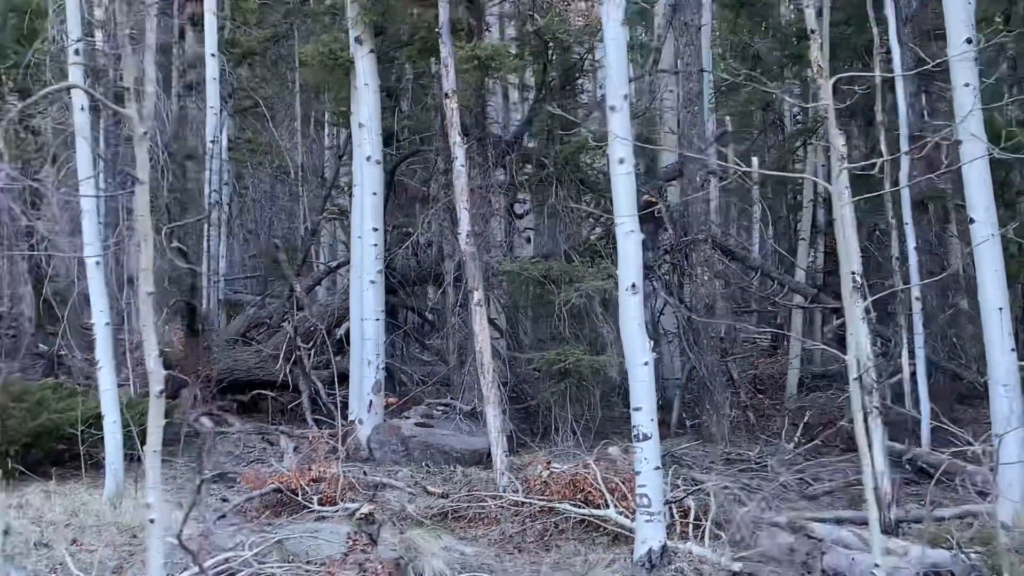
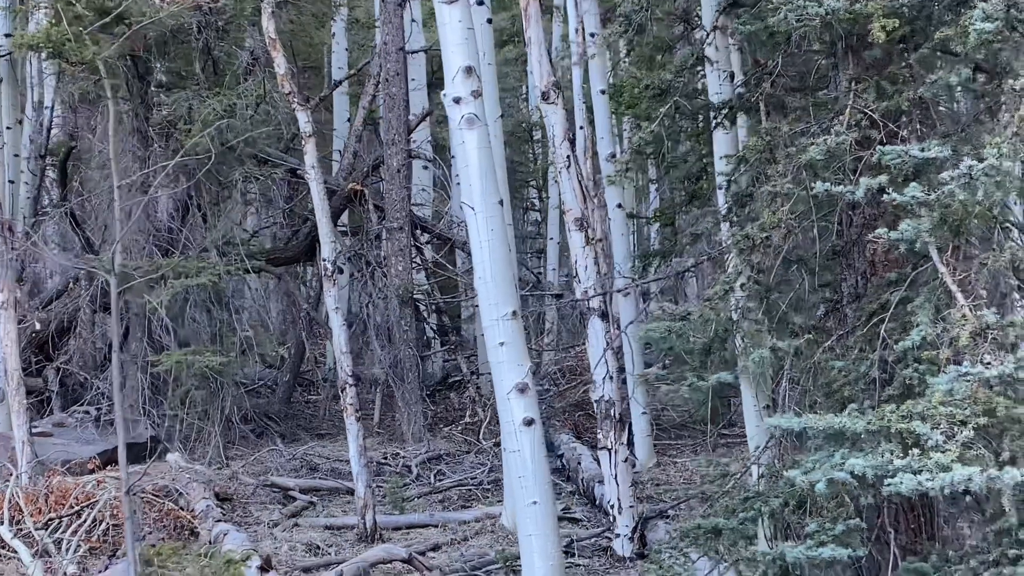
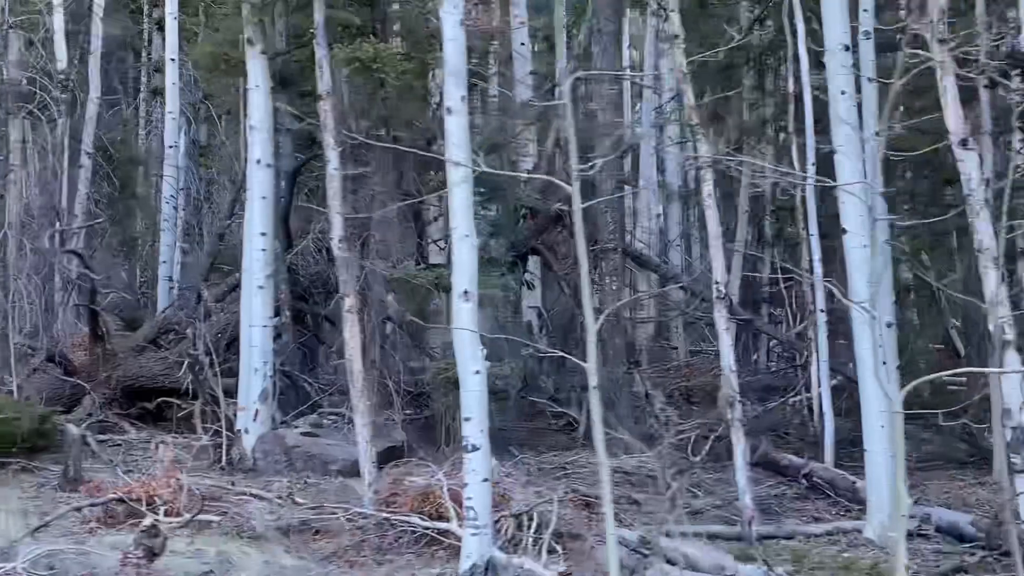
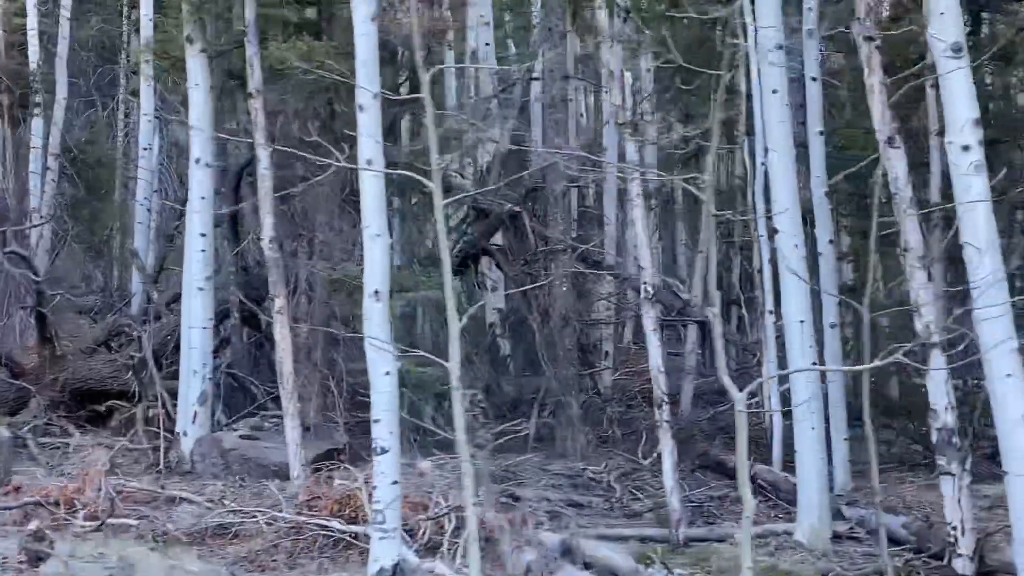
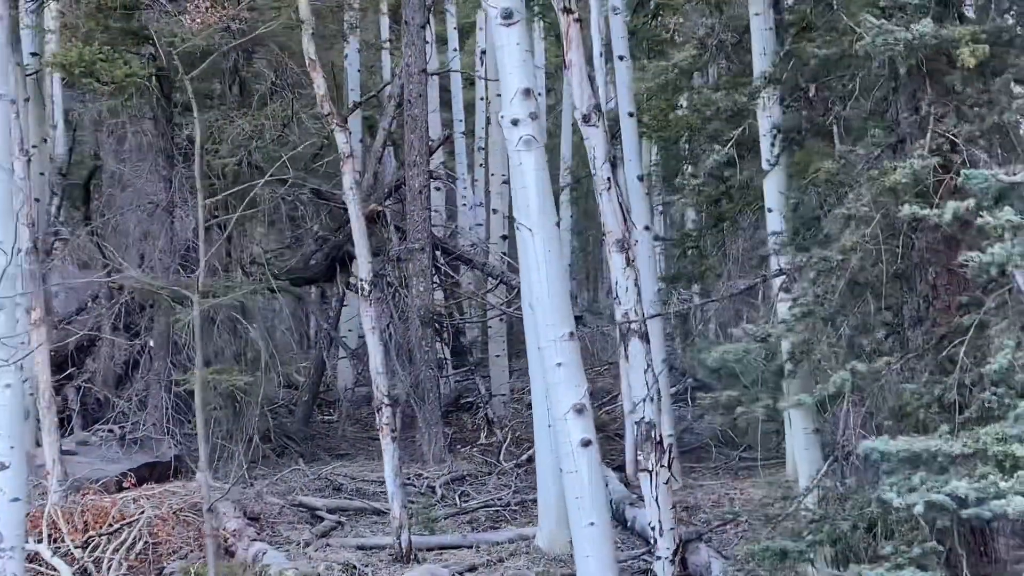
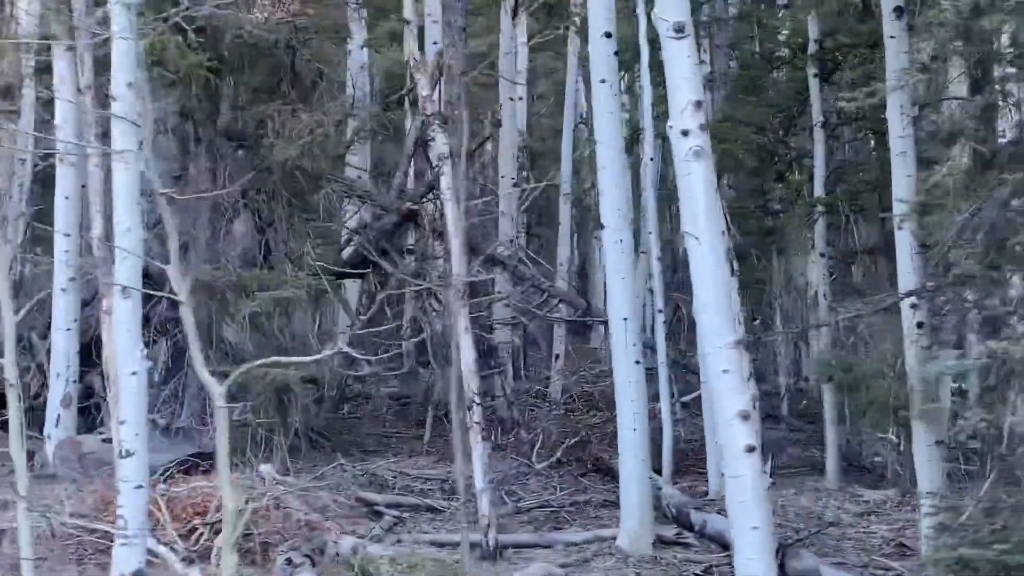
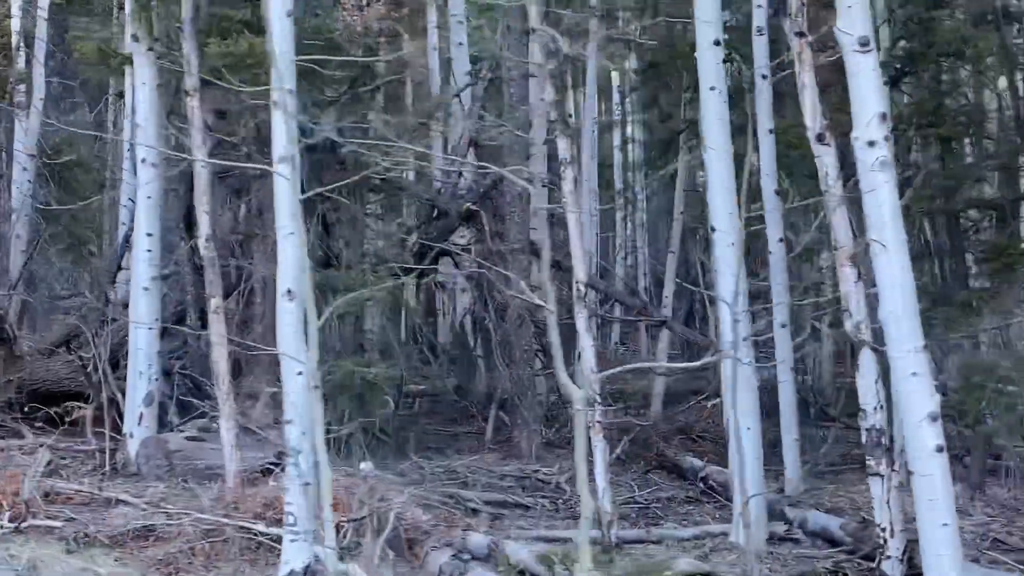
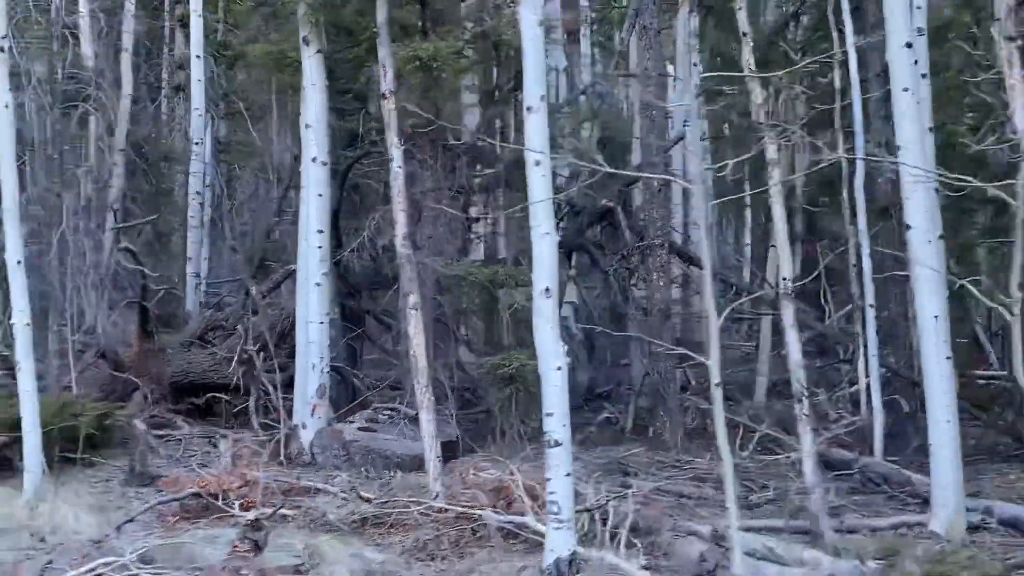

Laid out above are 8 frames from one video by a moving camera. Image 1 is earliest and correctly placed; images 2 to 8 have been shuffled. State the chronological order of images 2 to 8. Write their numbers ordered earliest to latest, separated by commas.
8, 3, 4, 7, 6, 5, 2
